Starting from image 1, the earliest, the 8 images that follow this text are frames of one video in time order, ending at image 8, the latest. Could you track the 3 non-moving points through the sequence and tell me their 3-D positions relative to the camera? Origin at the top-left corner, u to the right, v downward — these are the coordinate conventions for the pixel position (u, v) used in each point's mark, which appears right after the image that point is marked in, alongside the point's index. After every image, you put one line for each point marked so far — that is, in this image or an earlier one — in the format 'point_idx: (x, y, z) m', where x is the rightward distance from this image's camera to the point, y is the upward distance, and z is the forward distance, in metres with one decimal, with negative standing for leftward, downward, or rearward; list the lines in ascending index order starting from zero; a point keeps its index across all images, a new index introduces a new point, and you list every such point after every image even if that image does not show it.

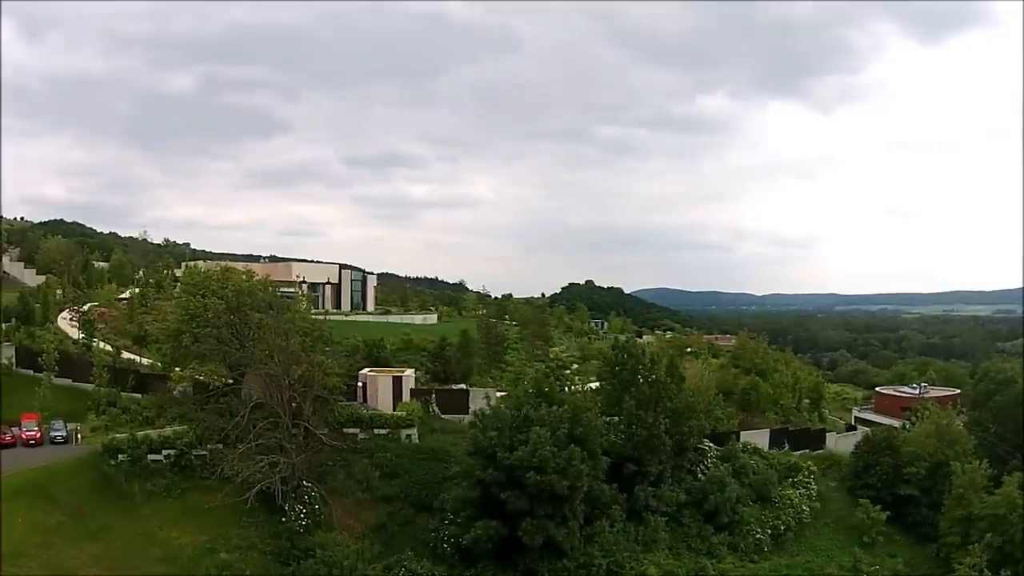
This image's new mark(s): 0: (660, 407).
0: (+3.8, -2.7, +17.3) m
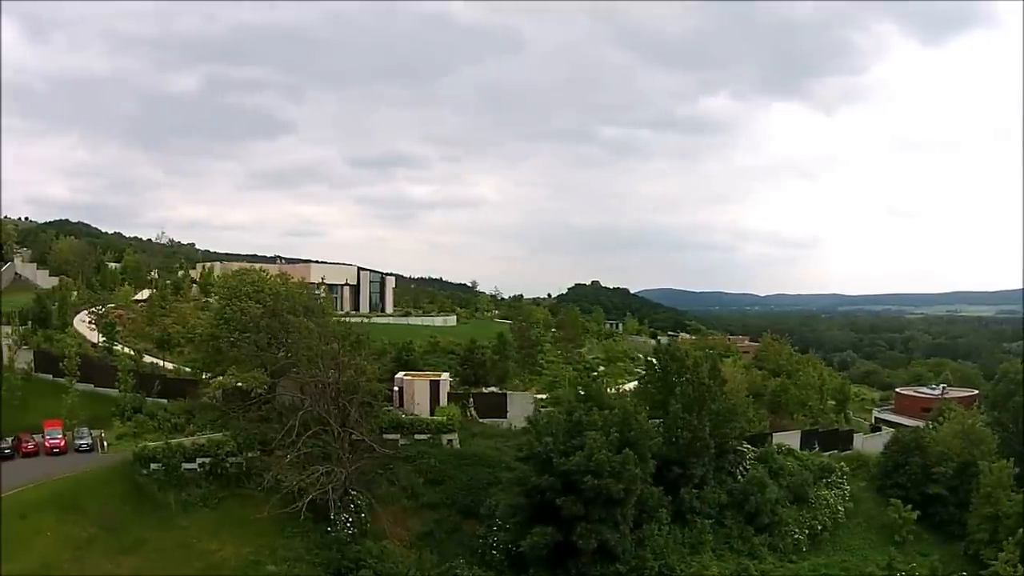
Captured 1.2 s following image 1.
0: (+4.7, -2.8, +17.3) m
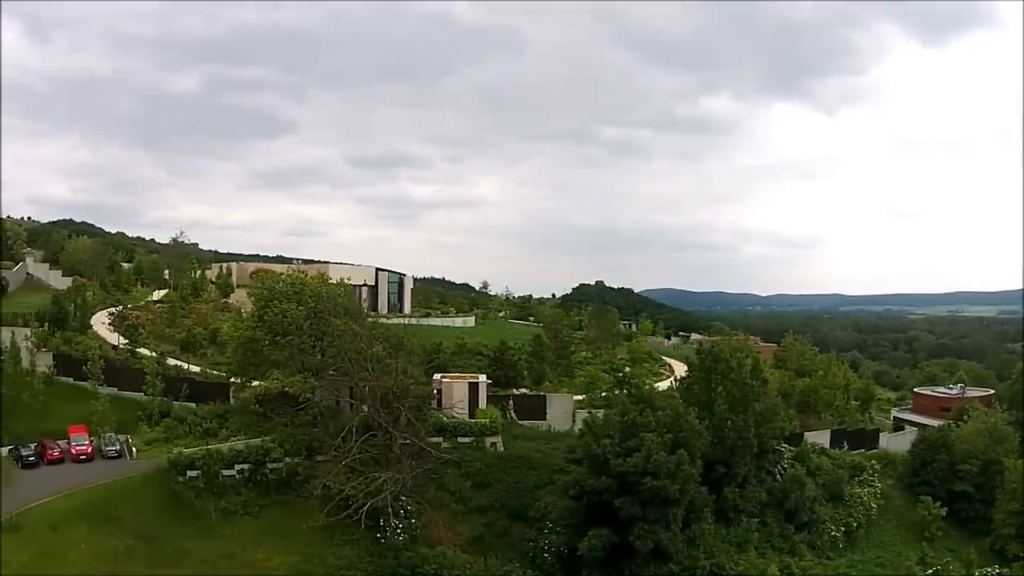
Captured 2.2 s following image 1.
0: (+5.7, -2.8, +17.3) m
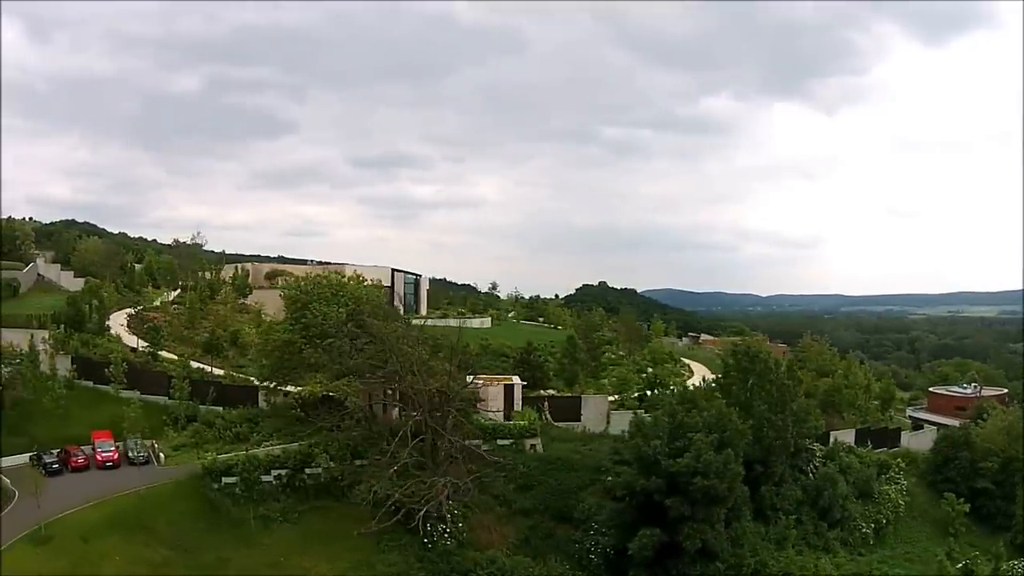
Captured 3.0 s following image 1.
0: (+6.6, -2.9, +17.4) m
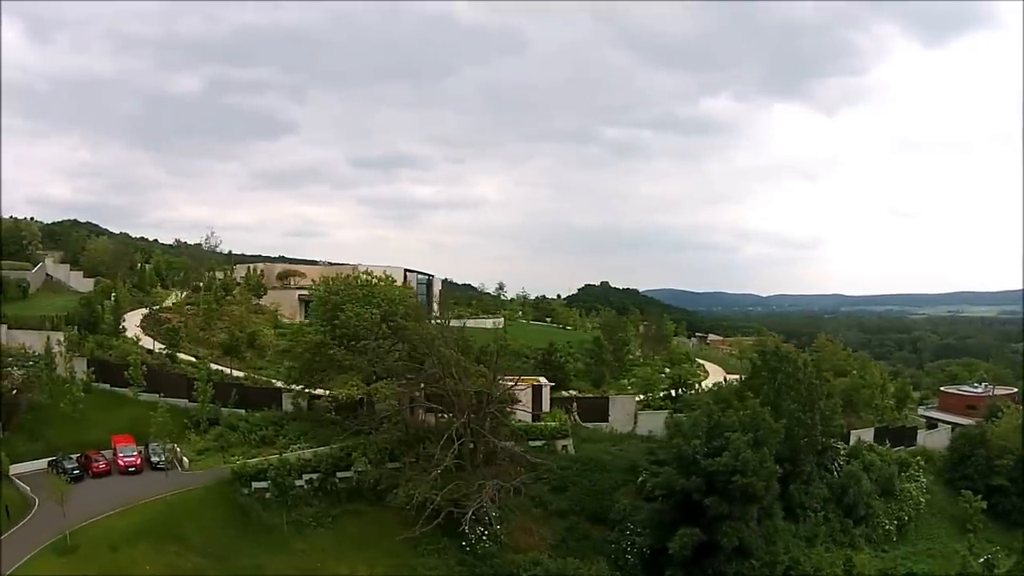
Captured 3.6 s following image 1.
0: (+7.3, -2.9, +17.5) m
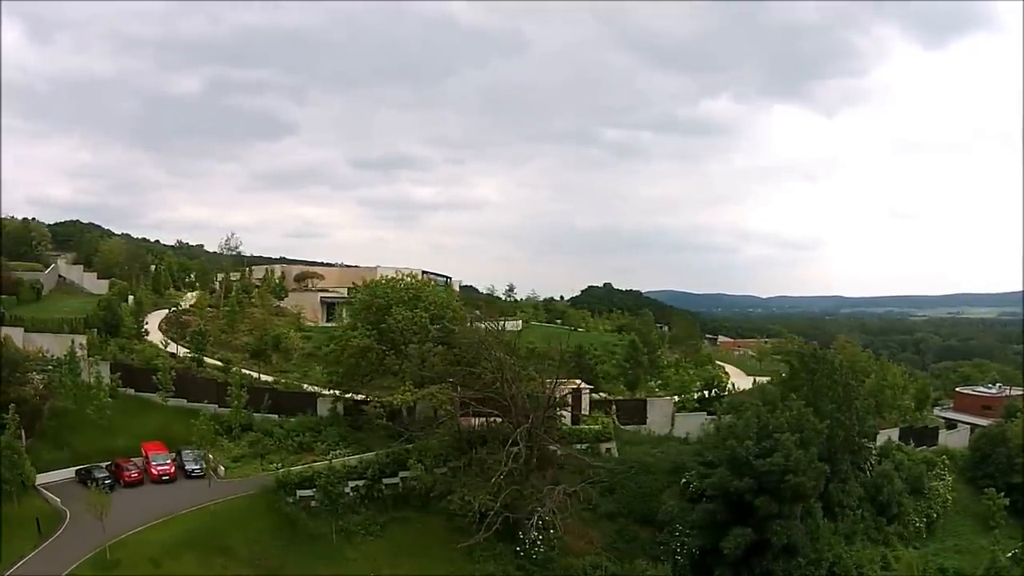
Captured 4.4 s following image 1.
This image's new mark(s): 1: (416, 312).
0: (+8.3, -3.0, +17.7) m
1: (-2.3, -0.6, +17.1) m
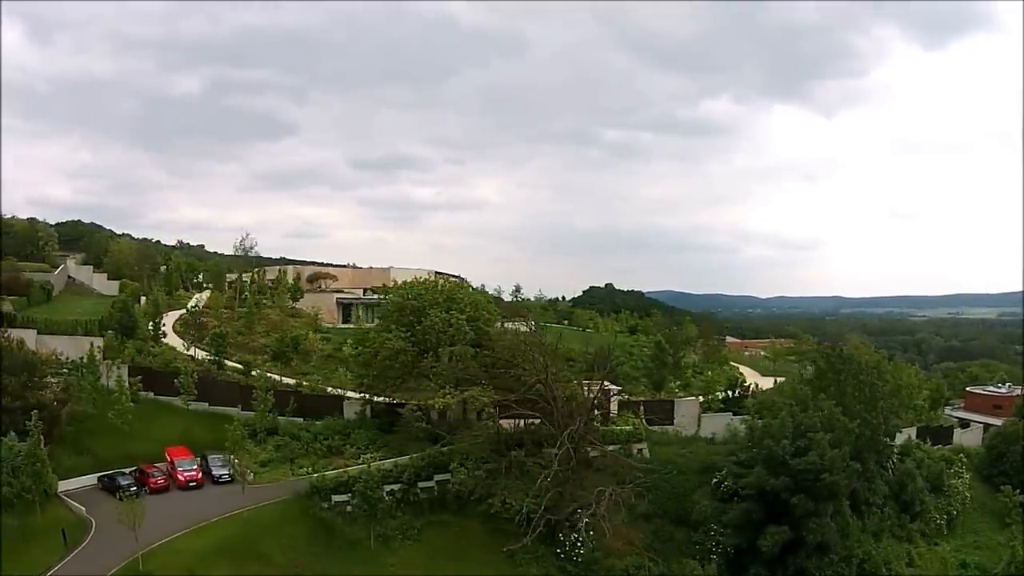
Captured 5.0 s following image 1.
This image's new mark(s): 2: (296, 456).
0: (+9.0, -3.0, +17.9) m
1: (-1.6, -0.6, +17.2) m
2: (-5.8, -4.3, +19.6) m
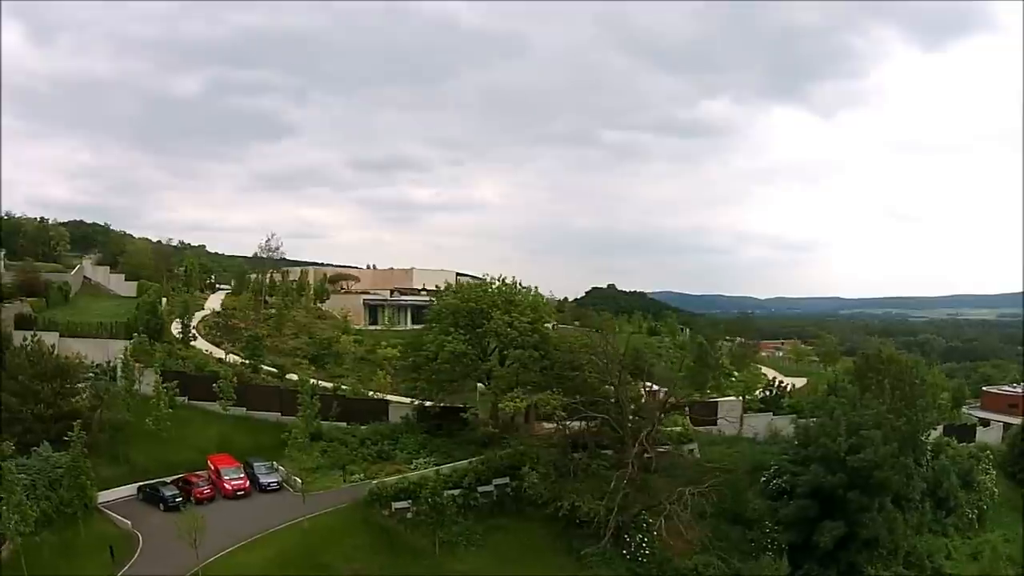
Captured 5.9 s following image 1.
0: (+10.2, -3.1, +18.2) m
1: (-0.3, -0.7, +17.4) m
2: (-4.6, -4.4, +19.8) m
